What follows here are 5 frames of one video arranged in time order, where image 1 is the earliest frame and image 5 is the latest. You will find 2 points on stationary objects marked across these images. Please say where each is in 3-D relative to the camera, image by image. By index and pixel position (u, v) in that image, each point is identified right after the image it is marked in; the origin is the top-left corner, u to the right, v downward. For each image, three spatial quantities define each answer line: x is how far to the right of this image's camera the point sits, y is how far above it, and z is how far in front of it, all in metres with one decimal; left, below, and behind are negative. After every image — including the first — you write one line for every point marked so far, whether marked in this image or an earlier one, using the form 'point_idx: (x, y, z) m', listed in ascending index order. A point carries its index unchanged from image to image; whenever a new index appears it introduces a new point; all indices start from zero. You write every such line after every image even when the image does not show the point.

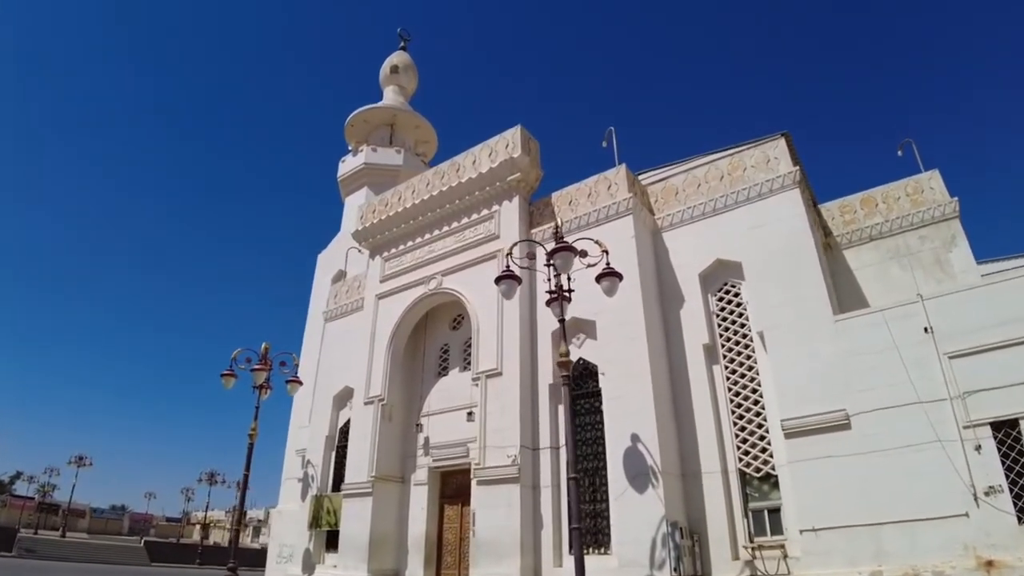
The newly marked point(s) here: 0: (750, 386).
0: (+3.3, -1.3, +8.0) m
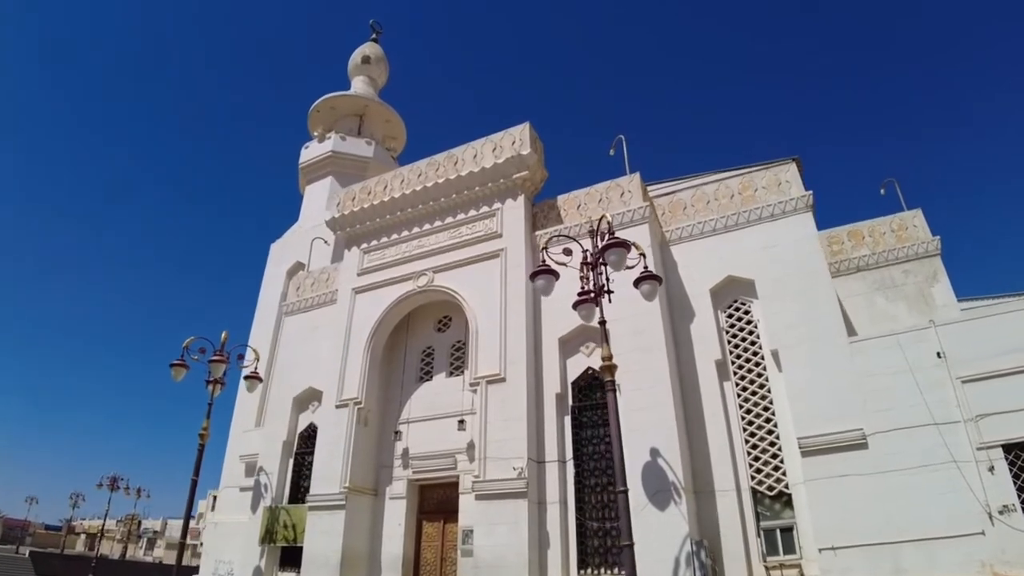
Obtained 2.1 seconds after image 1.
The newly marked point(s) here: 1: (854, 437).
0: (+3.4, -1.6, +8.0) m
1: (+4.2, -1.8, +7.2) m
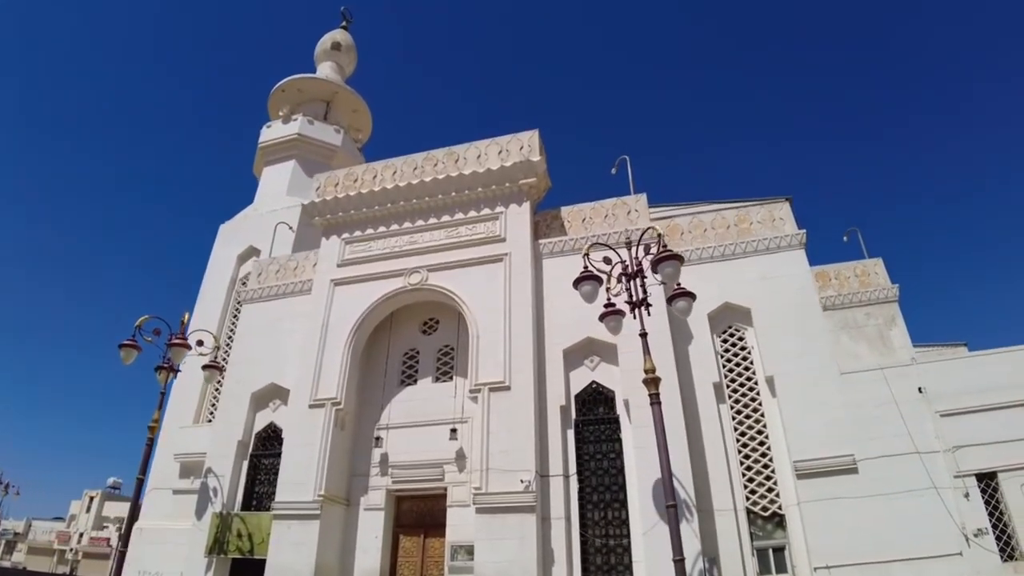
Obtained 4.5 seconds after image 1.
0: (+3.4, -2.0, +8.3) m
1: (+4.3, -2.3, +7.6) m
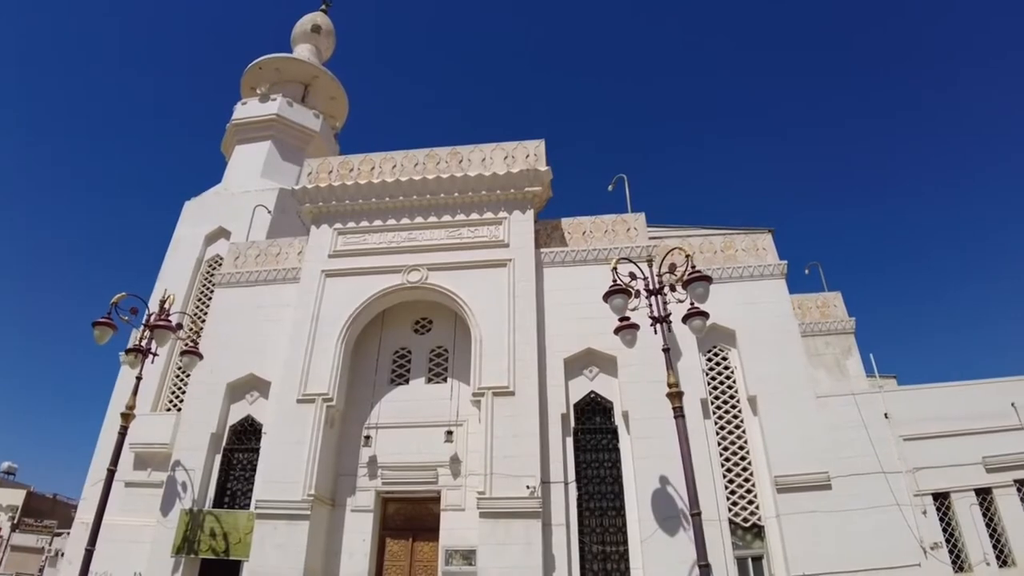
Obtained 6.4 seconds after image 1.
0: (+3.4, -2.3, +8.8) m
1: (+4.3, -2.7, +8.2) m
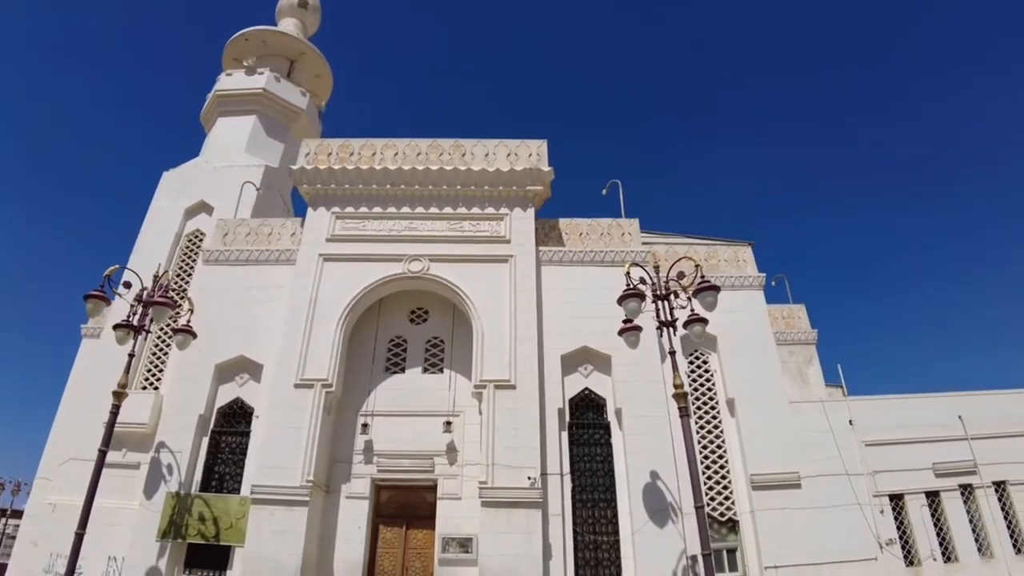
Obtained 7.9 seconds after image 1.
0: (+3.2, -2.5, +9.4) m
1: (+4.2, -2.9, +8.9) m
